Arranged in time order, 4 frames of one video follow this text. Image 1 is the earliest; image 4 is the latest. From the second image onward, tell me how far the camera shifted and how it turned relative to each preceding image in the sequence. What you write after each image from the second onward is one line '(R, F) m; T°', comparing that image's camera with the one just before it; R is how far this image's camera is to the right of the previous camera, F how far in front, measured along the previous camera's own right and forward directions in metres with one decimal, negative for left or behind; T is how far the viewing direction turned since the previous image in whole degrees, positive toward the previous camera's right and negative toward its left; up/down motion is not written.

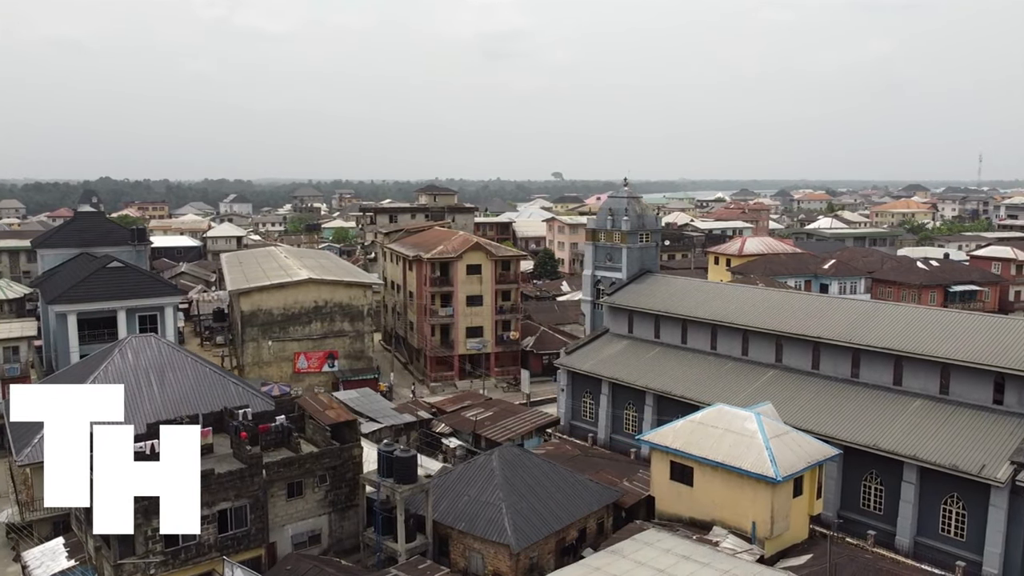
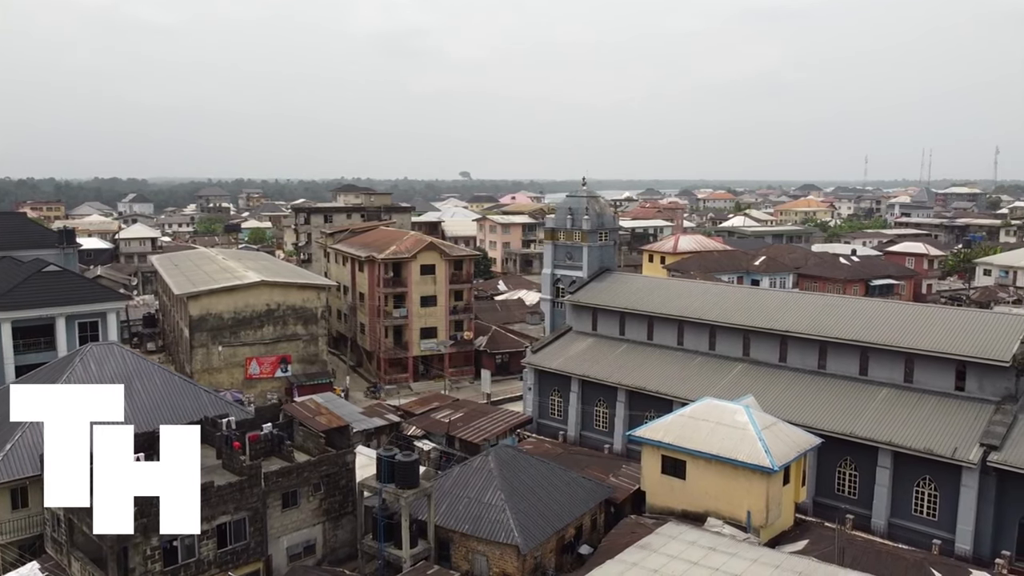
(-1.9, +0.2) m; +6°
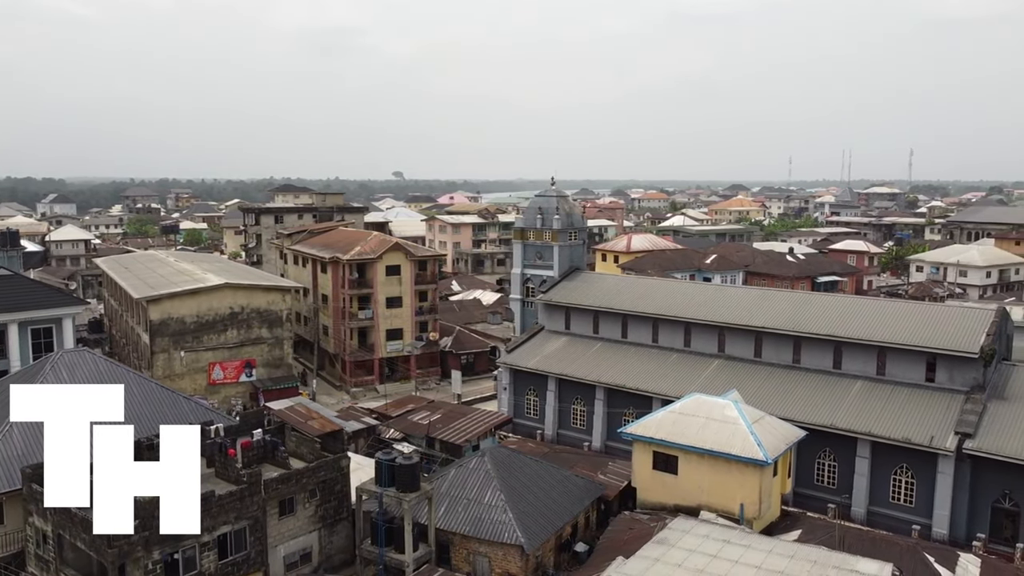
(-1.3, +0.1) m; +4°
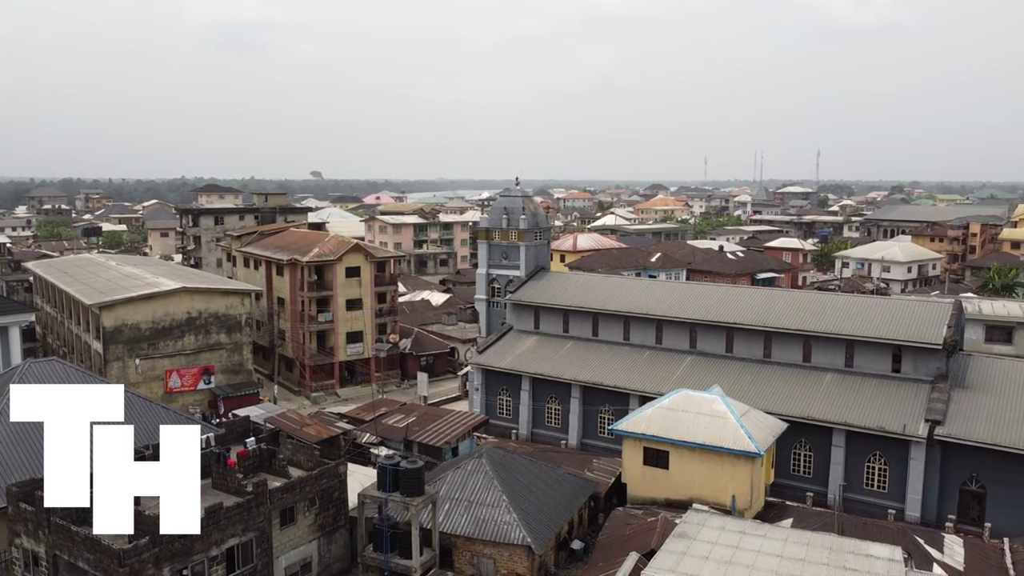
(-1.6, 0.0) m; +5°
